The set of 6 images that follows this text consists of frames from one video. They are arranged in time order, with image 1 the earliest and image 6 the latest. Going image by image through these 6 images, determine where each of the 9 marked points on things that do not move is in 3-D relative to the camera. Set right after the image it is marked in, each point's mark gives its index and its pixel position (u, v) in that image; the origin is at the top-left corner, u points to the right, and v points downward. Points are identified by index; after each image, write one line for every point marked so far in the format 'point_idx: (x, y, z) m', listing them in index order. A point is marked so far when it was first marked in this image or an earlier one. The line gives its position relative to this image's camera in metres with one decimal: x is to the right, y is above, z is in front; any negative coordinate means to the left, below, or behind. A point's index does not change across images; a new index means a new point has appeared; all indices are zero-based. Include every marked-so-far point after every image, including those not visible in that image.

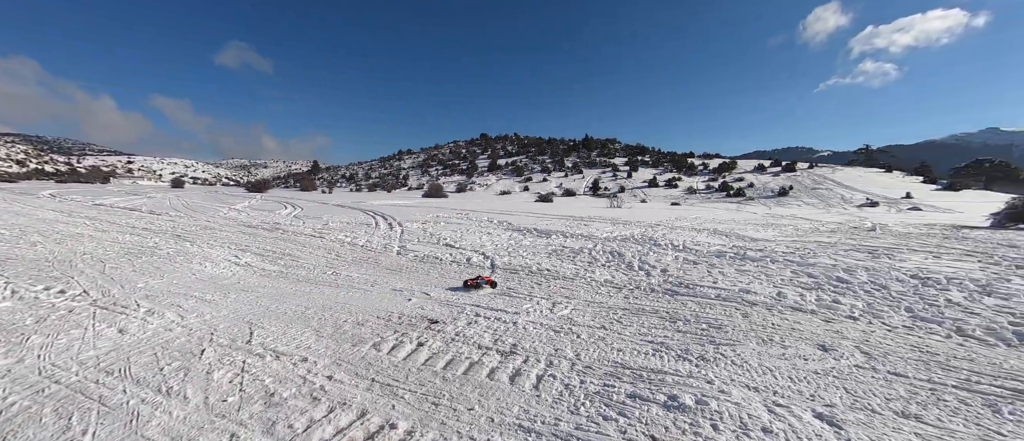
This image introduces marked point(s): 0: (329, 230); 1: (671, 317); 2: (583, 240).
0: (-5.7, -0.3, +10.5) m
1: (+1.8, -1.1, +3.8) m
2: (+2.0, -0.6, +9.6) m
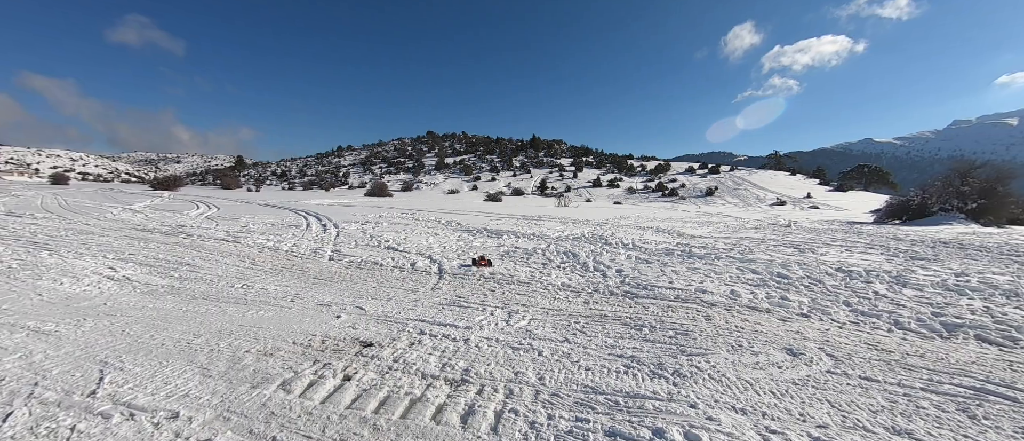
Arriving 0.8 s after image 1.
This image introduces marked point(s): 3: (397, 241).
0: (-7.1, -0.3, +9.1) m
1: (+1.3, -1.1, +3.5) m
2: (+0.7, -0.6, +9.3) m
3: (-3.0, -0.6, +8.9) m
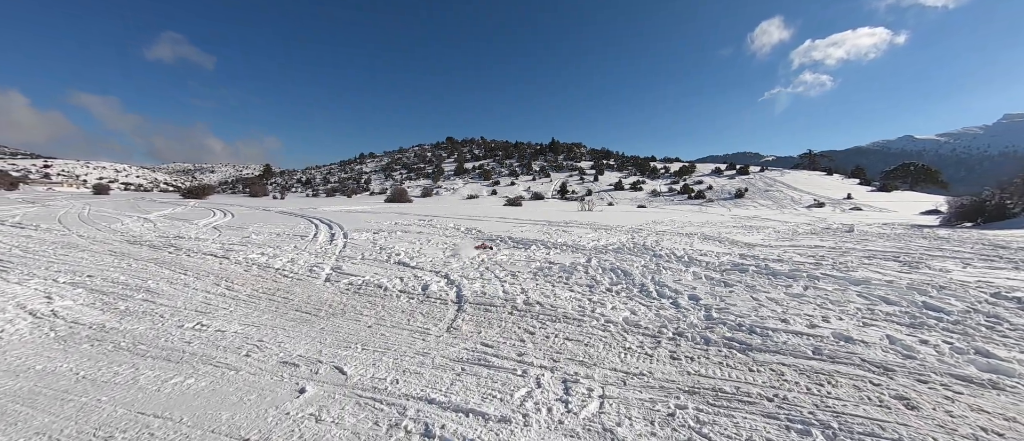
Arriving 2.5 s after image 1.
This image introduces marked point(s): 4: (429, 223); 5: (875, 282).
0: (-6.4, -0.6, +8.1) m
1: (+1.7, -1.2, +2.1) m
2: (+1.4, -0.8, +7.9) m
3: (-2.3, -0.8, +7.7) m
4: (-3.6, -0.1, +14.7) m
5: (+5.7, -1.0, +5.3) m
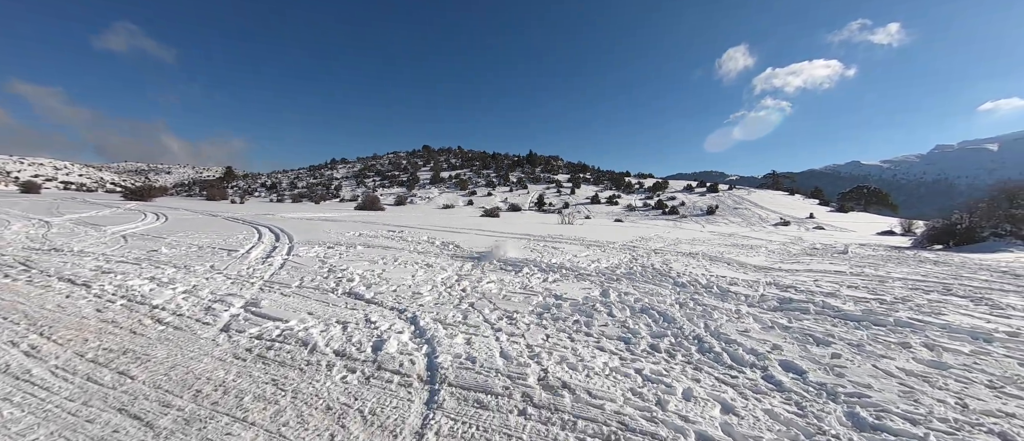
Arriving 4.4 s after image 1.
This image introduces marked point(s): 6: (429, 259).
0: (-6.6, -0.8, +5.9) m
1: (+1.9, -1.4, +0.5) m
2: (+1.2, -1.1, +6.3) m
3: (-2.5, -1.0, +5.8) m
4: (-4.3, -0.6, +12.7) m
5: (+5.7, -1.3, +4.0) m
6: (-2.0, -1.0, +8.3) m
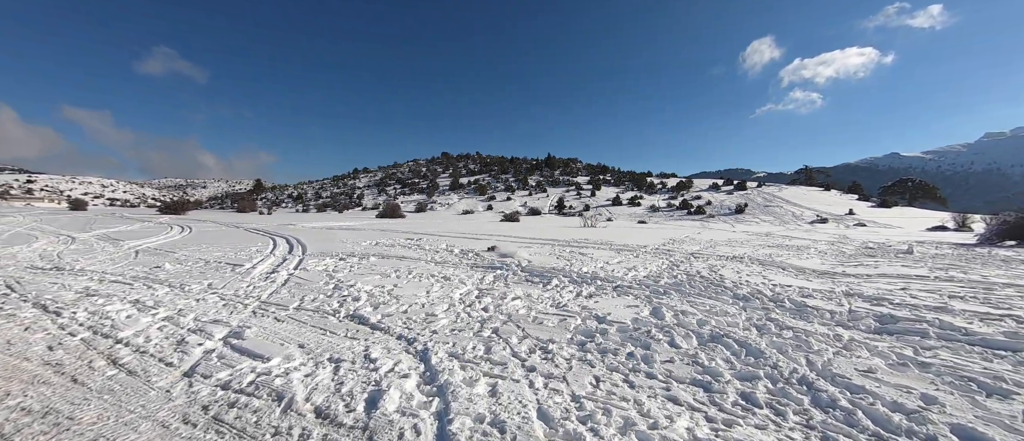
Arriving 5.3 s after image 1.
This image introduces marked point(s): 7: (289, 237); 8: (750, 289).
0: (-6.1, -1.0, +5.4) m
1: (+2.0, -1.3, -0.5) m
2: (+1.7, -1.2, +5.3) m
3: (-2.1, -1.2, +5.0) m
4: (-3.5, -0.9, +12.1) m
5: (+6.0, -1.3, +2.8) m
6: (-1.5, -1.1, +7.5) m
7: (-9.7, -0.7, +14.7) m
8: (+4.3, -1.2, +6.2) m
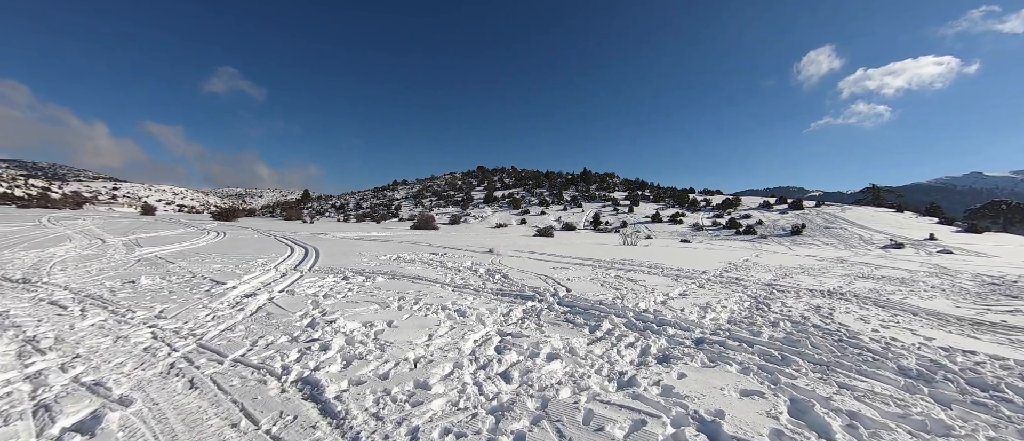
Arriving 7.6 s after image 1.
0: (-5.7, -1.1, +4.3) m
1: (+1.8, -1.4, -2.4) m
2: (+2.0, -1.4, +3.4) m
3: (-1.7, -1.3, +3.5) m
4: (-2.4, -1.3, +10.7) m
5: (+6.1, -1.5, +0.5) m
6: (-0.9, -1.4, +5.9) m
7: (-8.3, -1.1, +13.9) m
8: (+4.8, -1.6, +4.0) m
